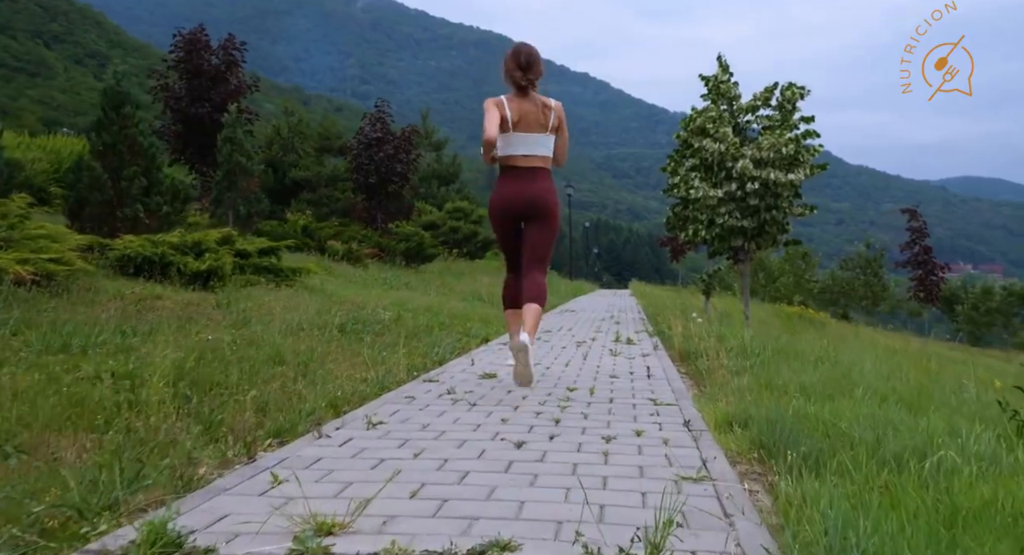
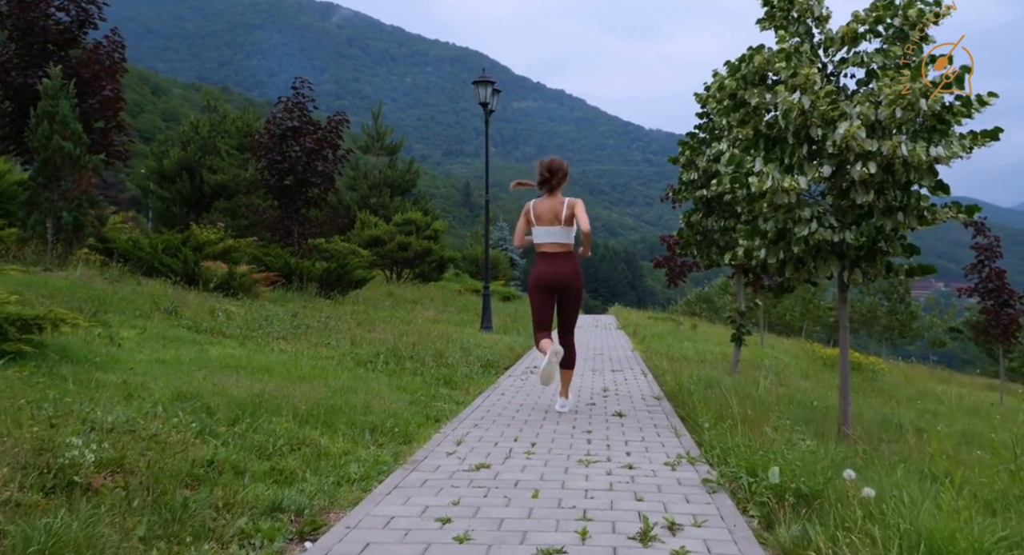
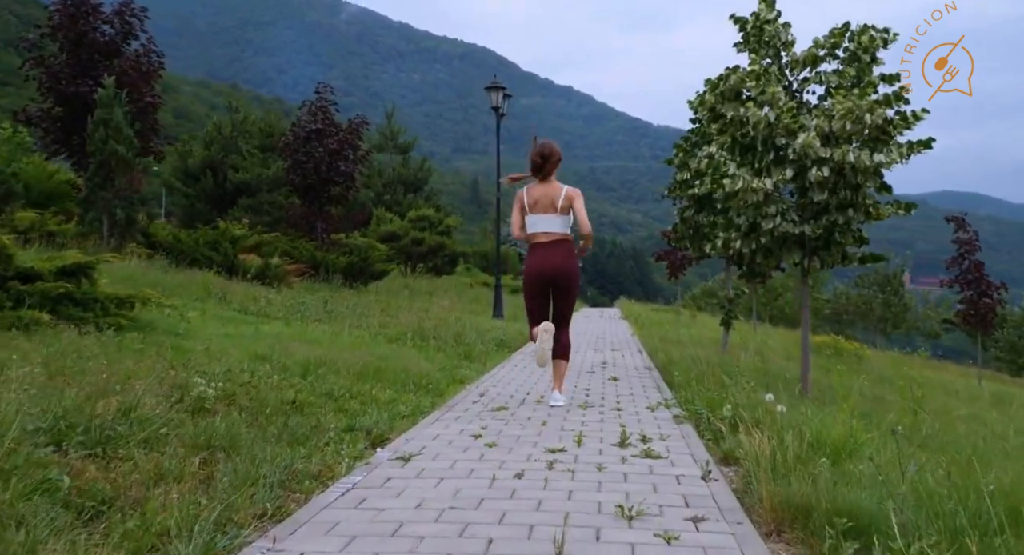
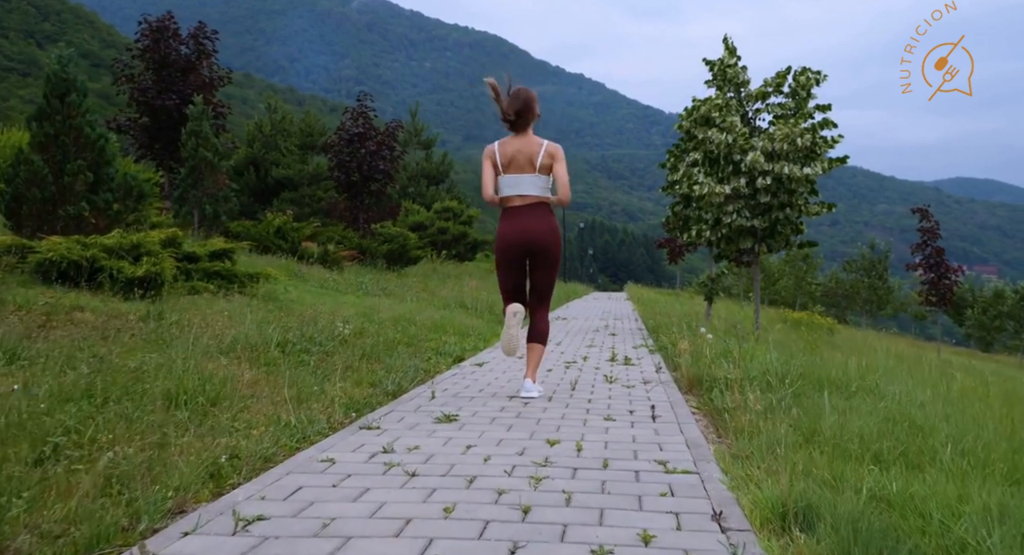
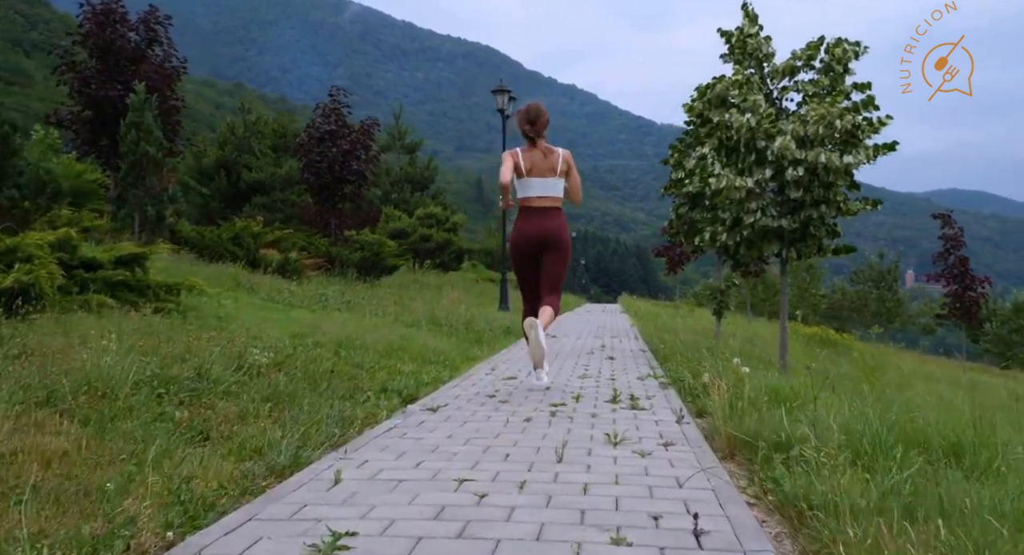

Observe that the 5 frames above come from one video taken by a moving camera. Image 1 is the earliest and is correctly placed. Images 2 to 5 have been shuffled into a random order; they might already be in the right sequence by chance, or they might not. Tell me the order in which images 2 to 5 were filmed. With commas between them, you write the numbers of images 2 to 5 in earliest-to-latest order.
4, 5, 3, 2
